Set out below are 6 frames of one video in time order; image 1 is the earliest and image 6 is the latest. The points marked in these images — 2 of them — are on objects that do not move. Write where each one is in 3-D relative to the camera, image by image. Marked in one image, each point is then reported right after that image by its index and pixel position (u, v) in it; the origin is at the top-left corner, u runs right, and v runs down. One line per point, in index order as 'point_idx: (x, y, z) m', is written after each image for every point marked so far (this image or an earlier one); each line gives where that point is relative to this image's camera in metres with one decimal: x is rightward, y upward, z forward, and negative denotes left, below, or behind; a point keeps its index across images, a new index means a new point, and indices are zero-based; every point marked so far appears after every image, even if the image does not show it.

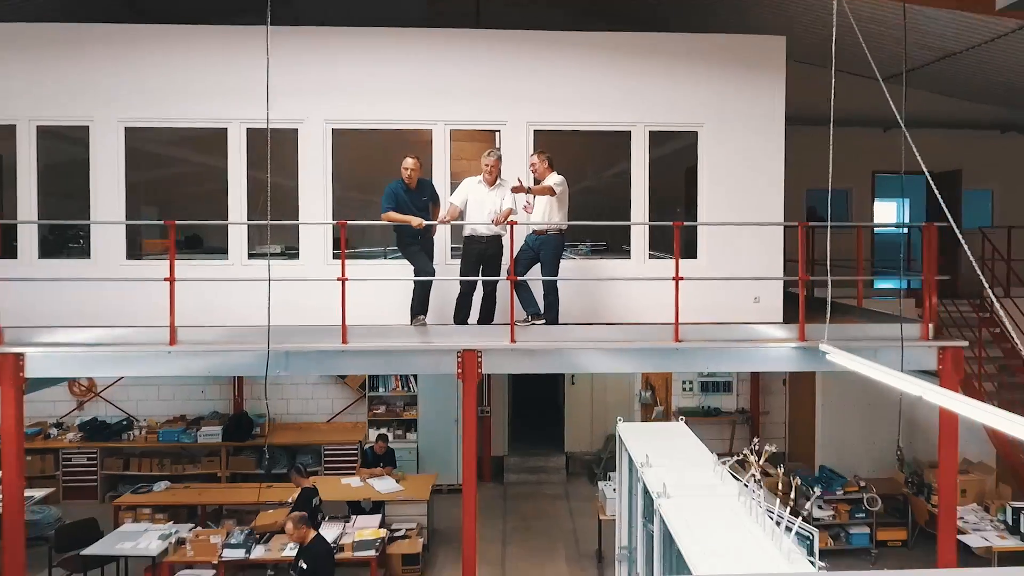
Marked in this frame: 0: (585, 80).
0: (+0.7, +2.1, +7.0) m
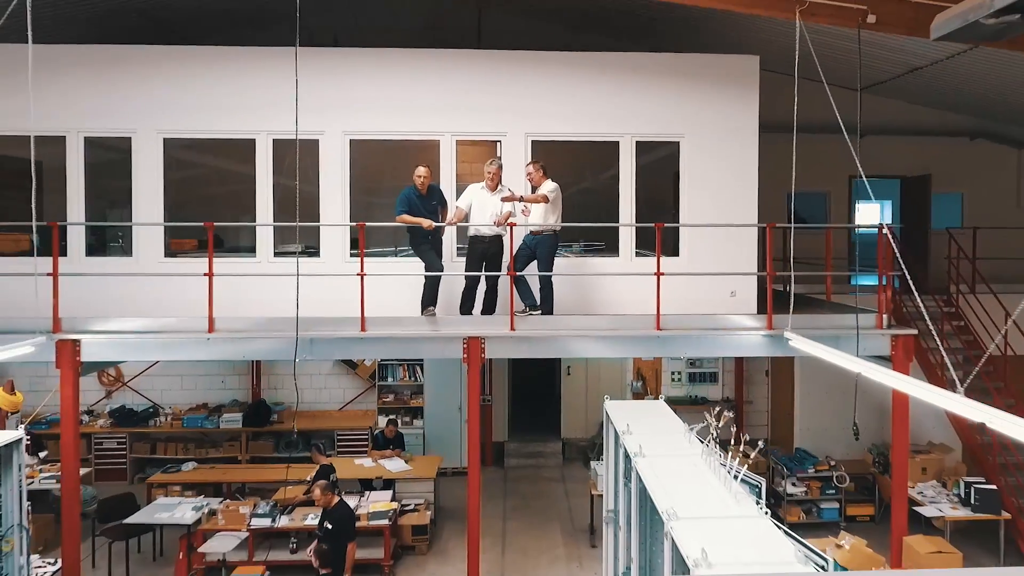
0: (+0.7, +2.2, +7.8) m
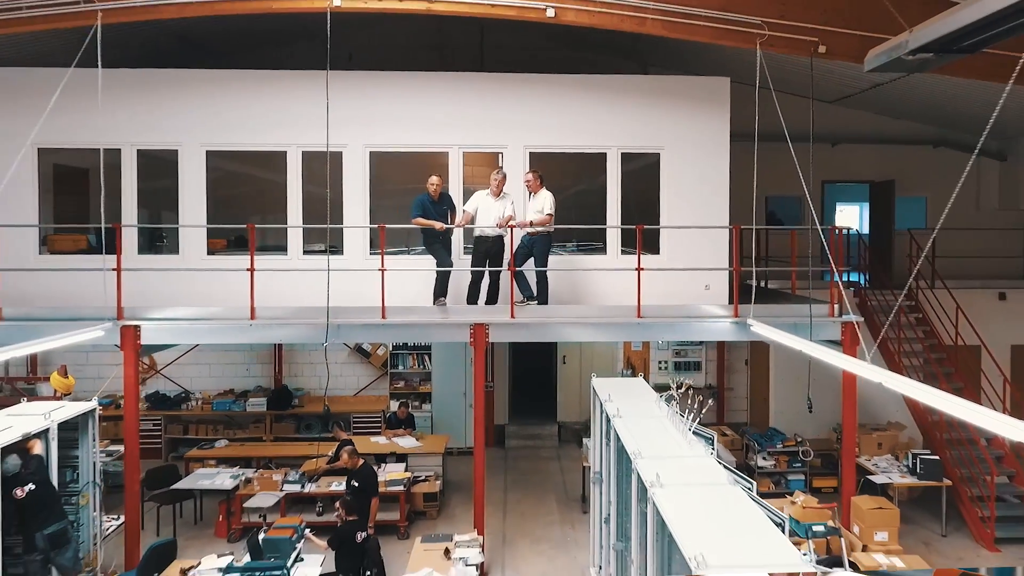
0: (+0.7, +2.2, +8.8) m
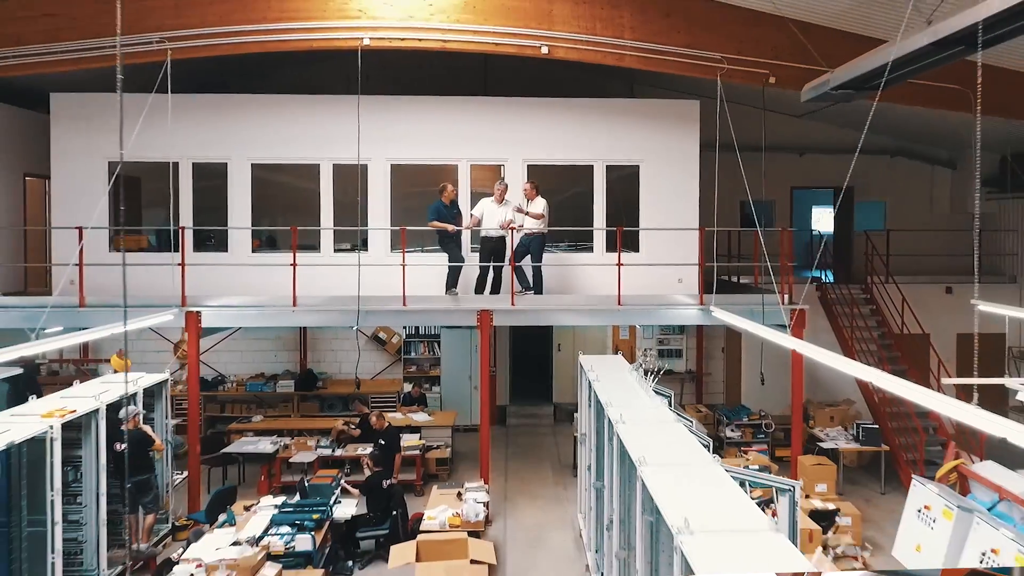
0: (+0.7, +2.3, +10.3) m
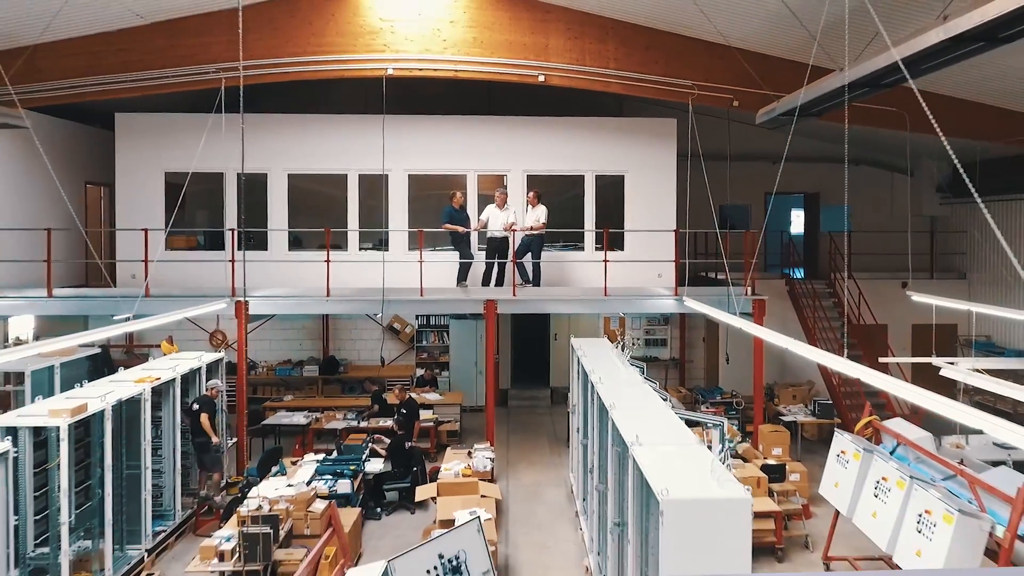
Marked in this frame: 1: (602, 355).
0: (+0.8, +2.5, +11.9) m
1: (+1.2, -0.9, +9.0) m
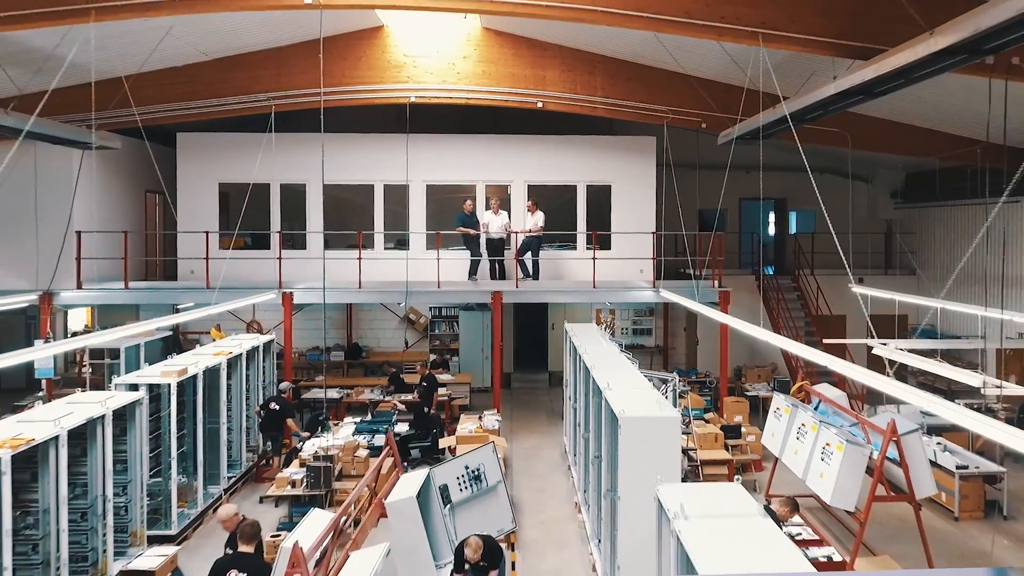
0: (+0.8, +2.6, +13.9) m
1: (+1.2, -0.8, +11.0) m
